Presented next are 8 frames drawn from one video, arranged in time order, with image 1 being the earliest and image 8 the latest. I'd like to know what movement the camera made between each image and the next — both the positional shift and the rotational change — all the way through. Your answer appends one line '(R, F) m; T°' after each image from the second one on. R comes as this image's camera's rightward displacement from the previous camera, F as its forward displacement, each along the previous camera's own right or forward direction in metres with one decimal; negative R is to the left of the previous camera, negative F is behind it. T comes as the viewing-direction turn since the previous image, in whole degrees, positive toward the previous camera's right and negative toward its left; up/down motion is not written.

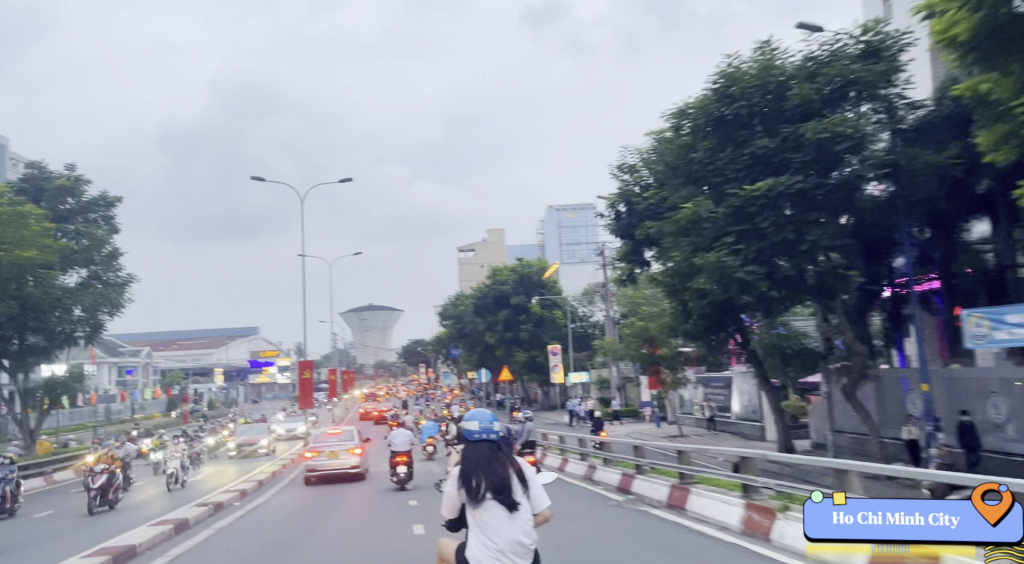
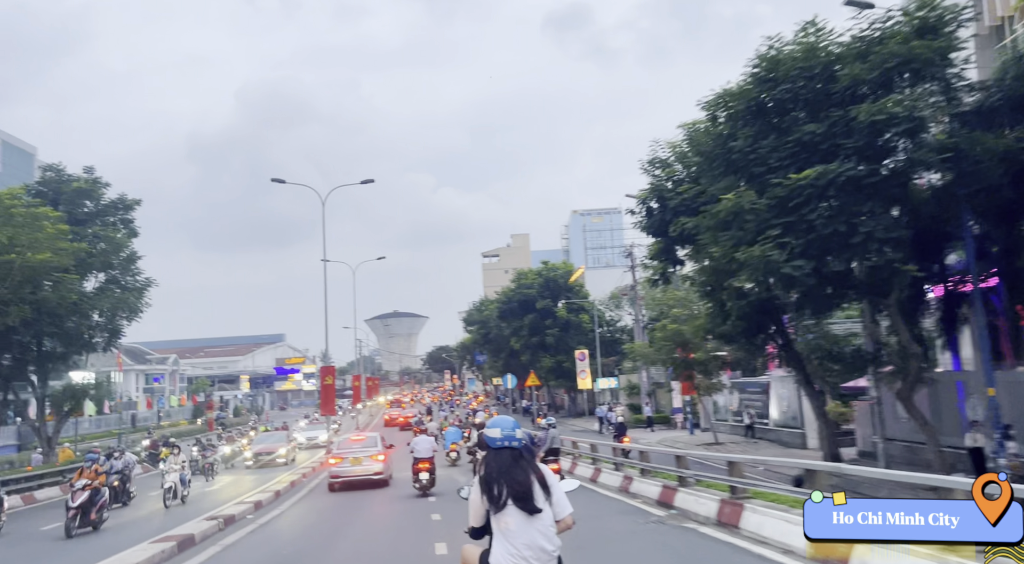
(-0.1, +1.0) m; -2°
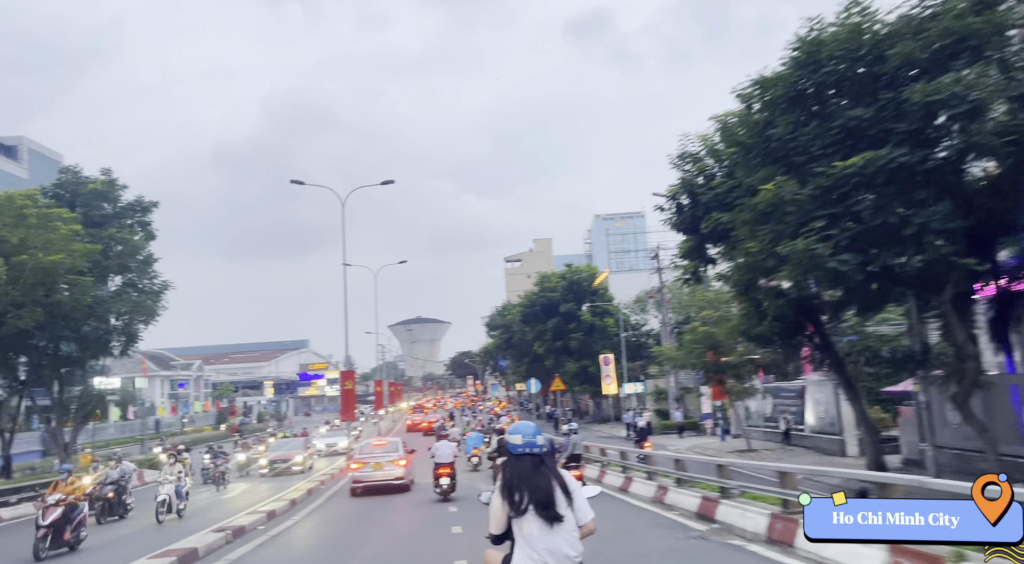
(0.0, +0.9) m; -2°
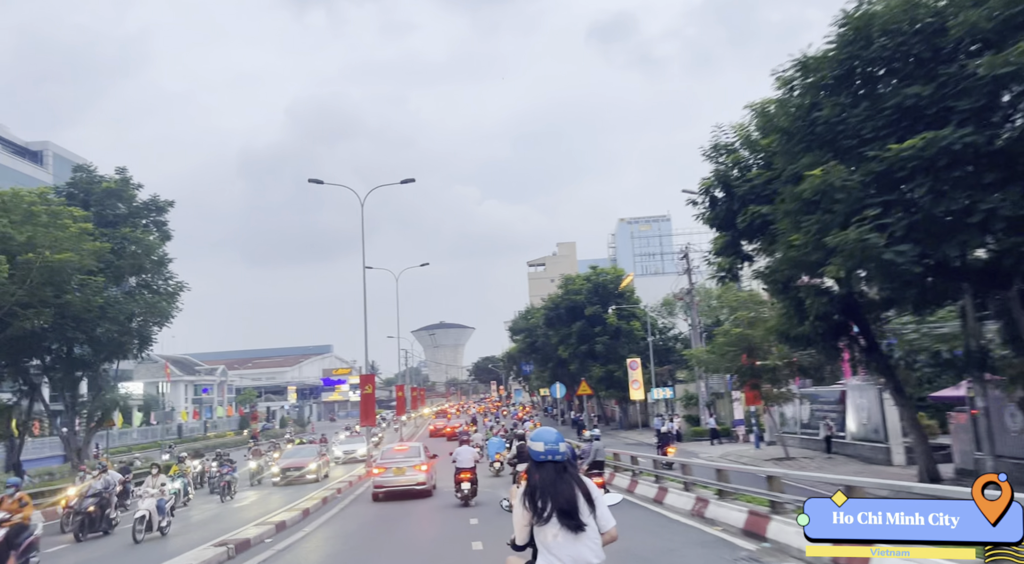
(0.0, +1.0) m; -2°
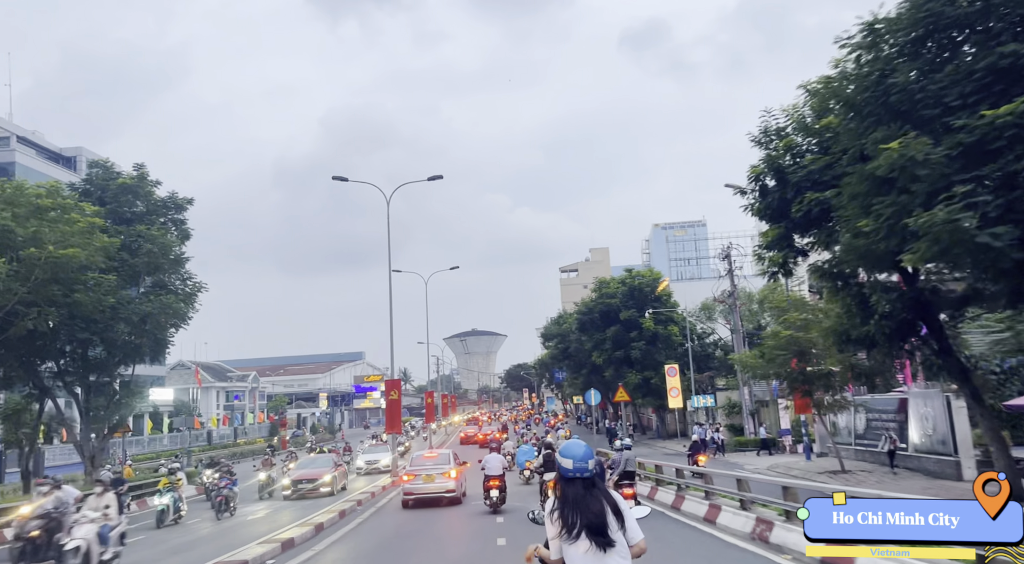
(0.0, +1.5) m; -2°
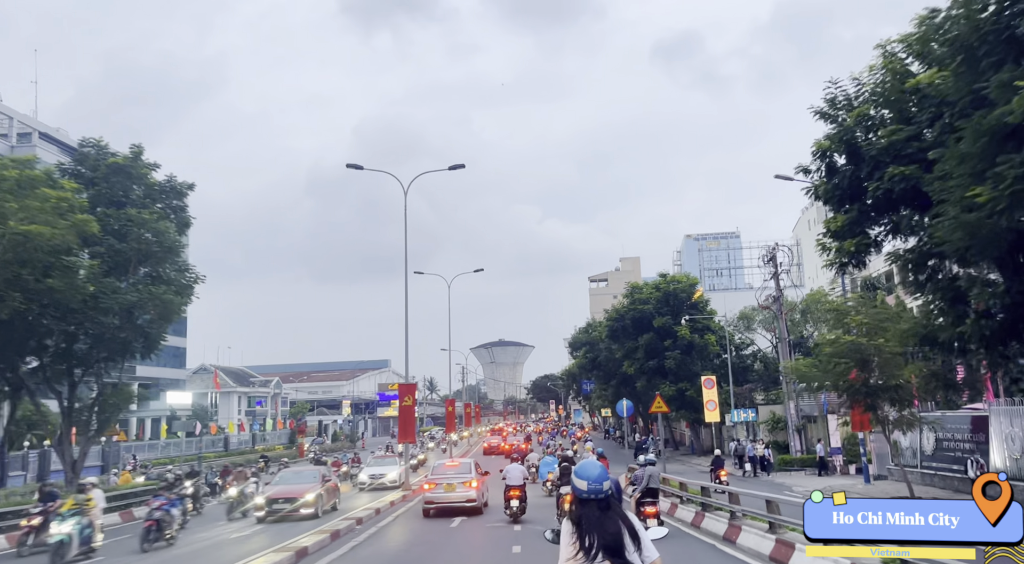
(+0.1, +2.5) m; -2°
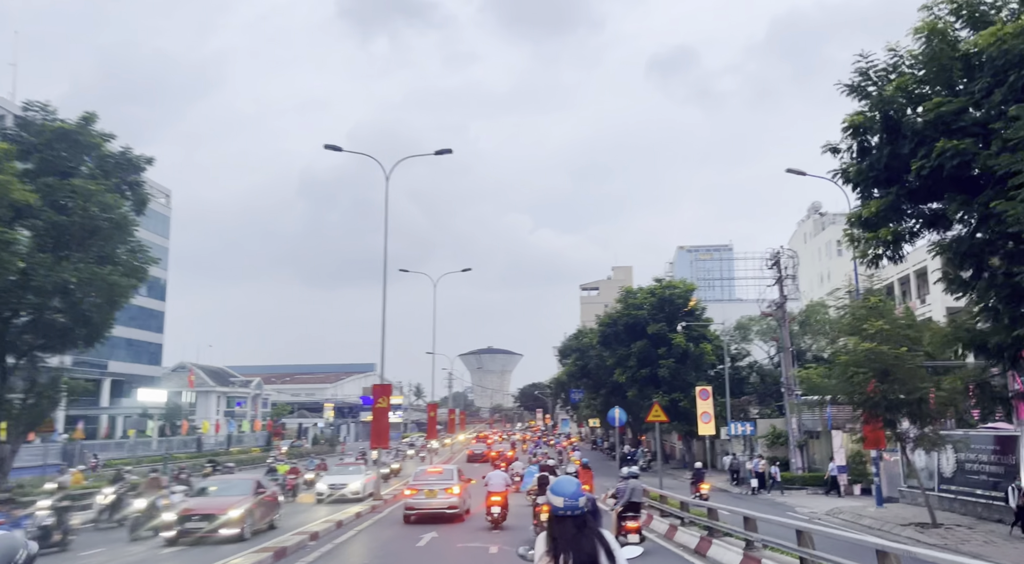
(+0.1, +2.1) m; +1°
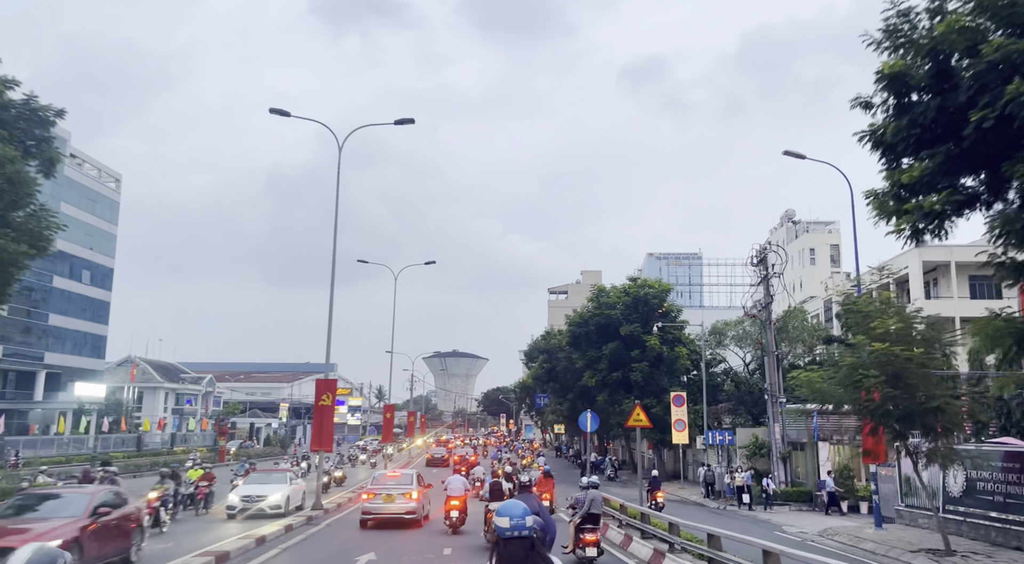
(+0.1, +2.6) m; +2°
